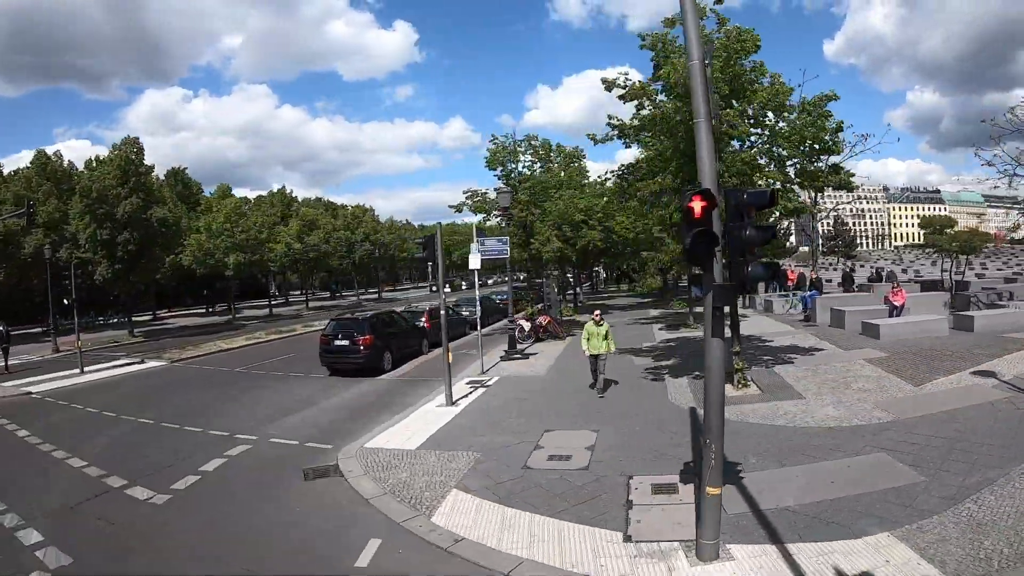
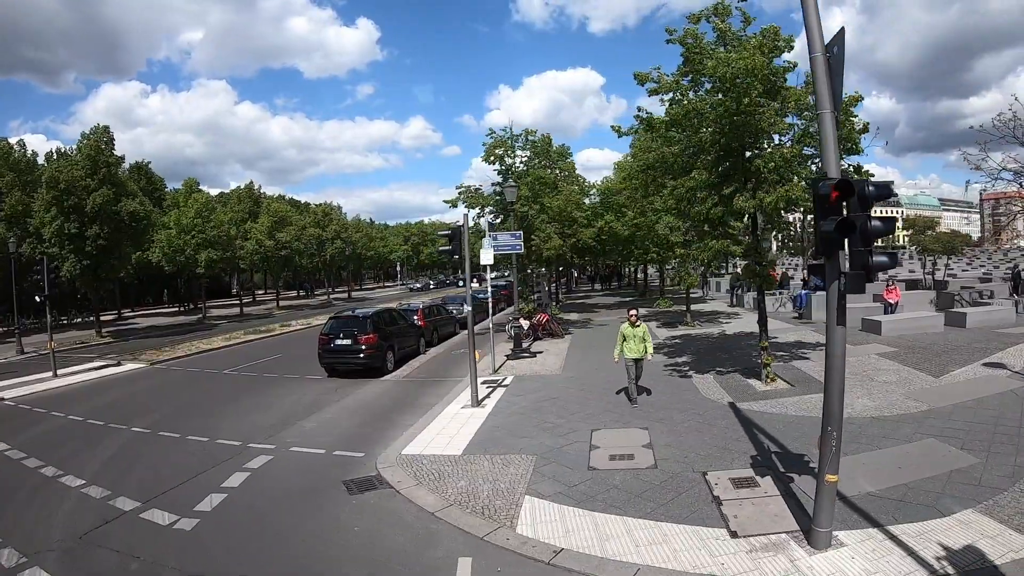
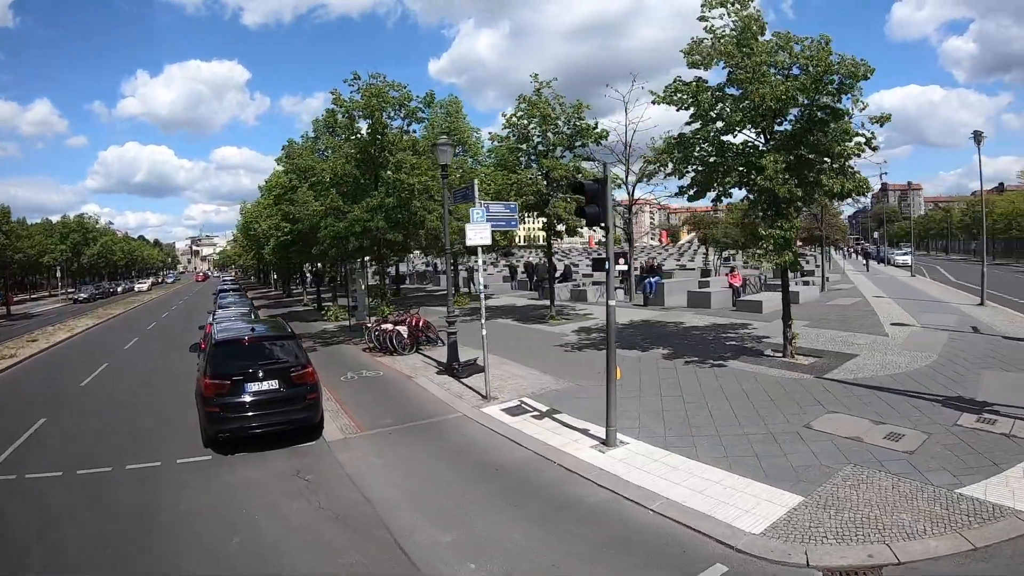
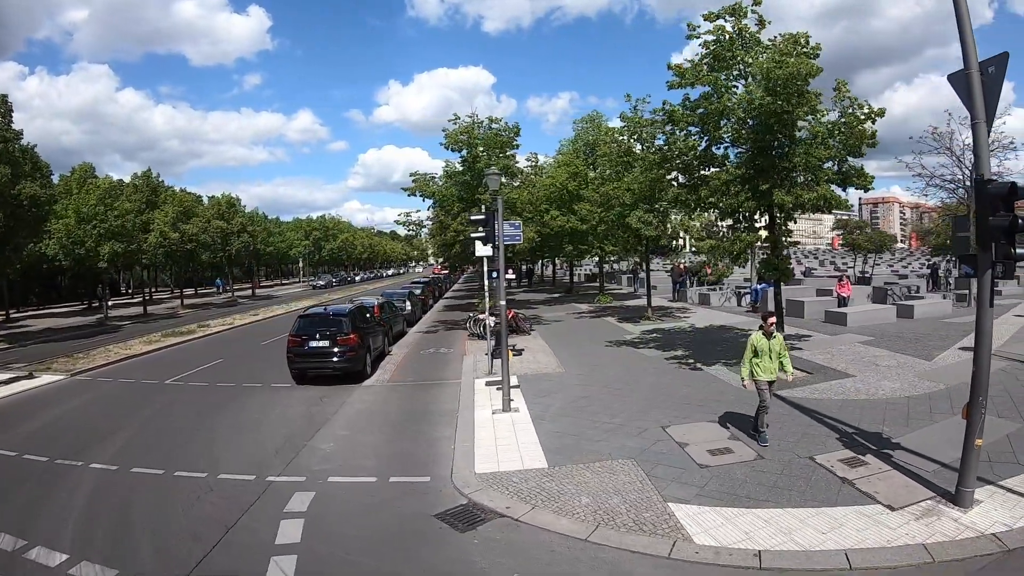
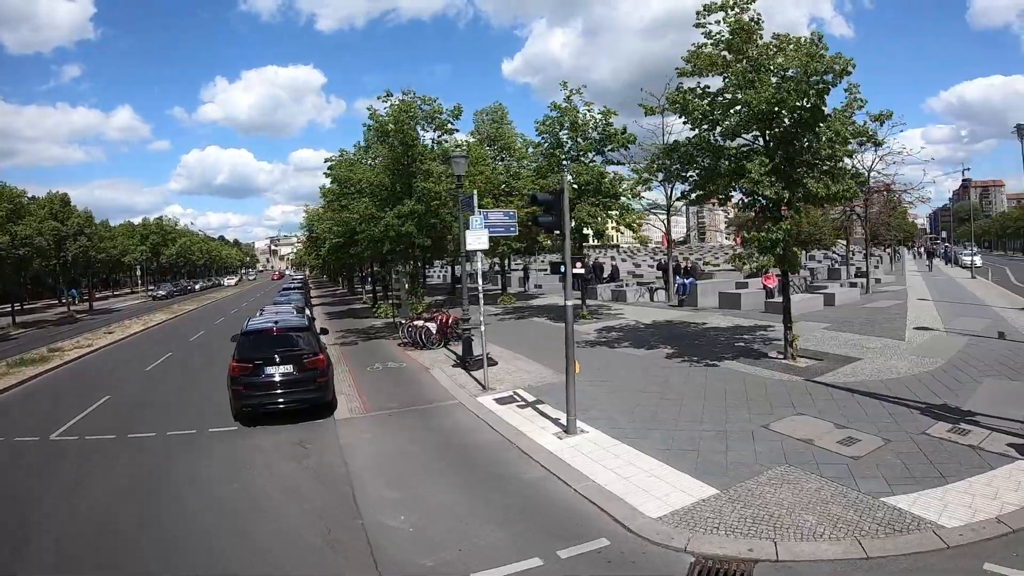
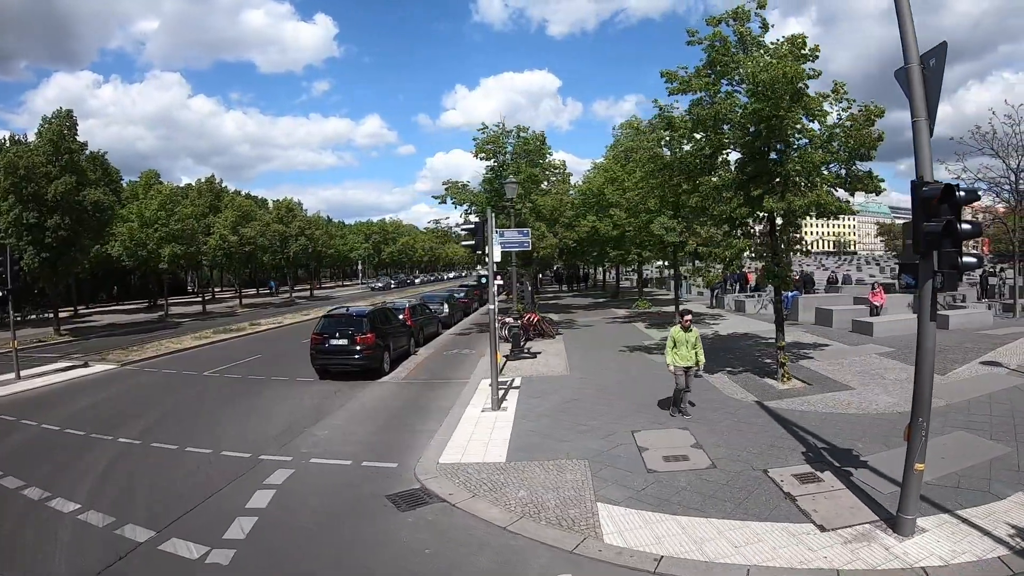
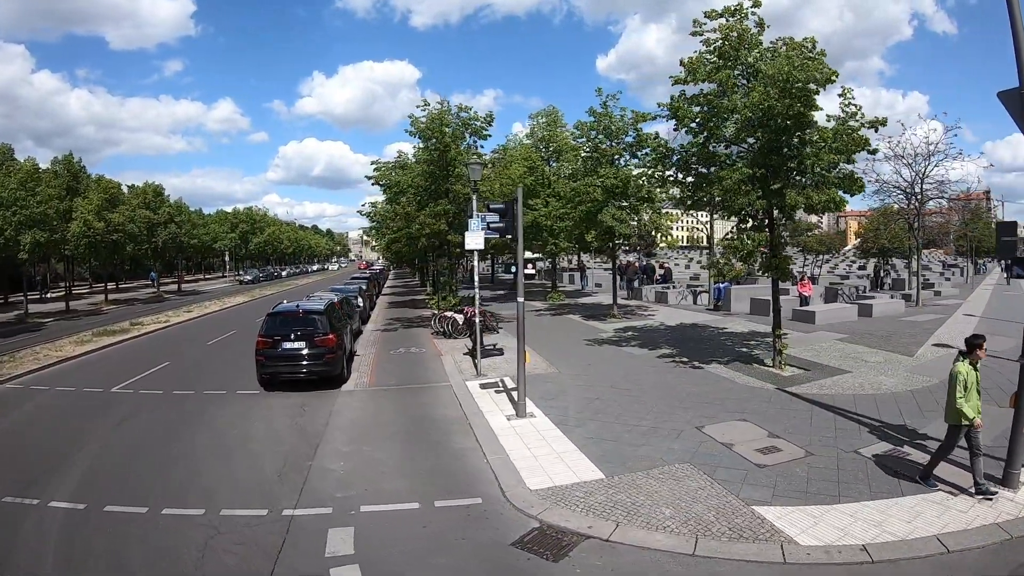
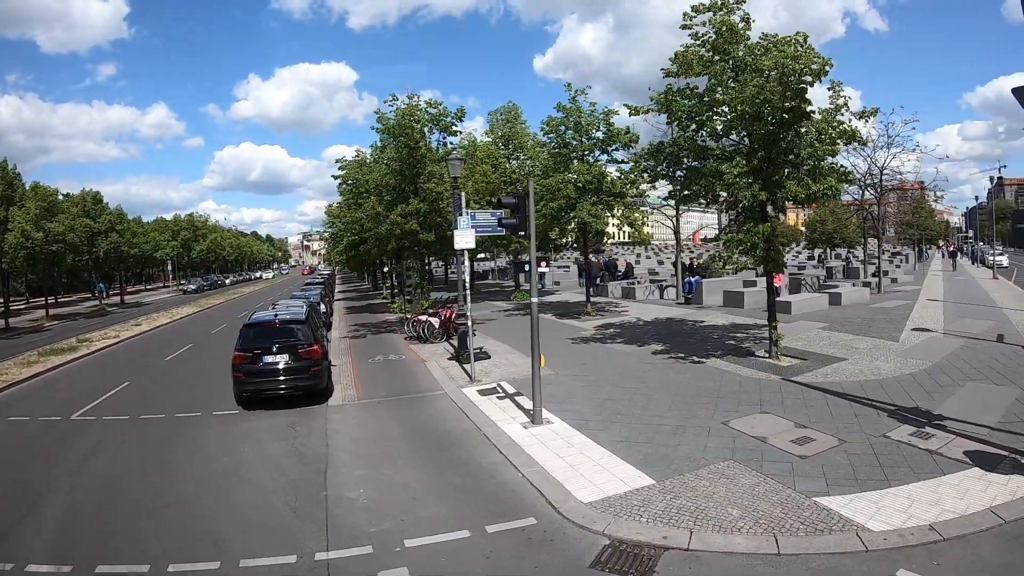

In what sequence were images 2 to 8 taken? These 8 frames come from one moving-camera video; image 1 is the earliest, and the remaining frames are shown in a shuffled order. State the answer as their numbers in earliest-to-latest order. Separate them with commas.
2, 6, 4, 7, 8, 5, 3
